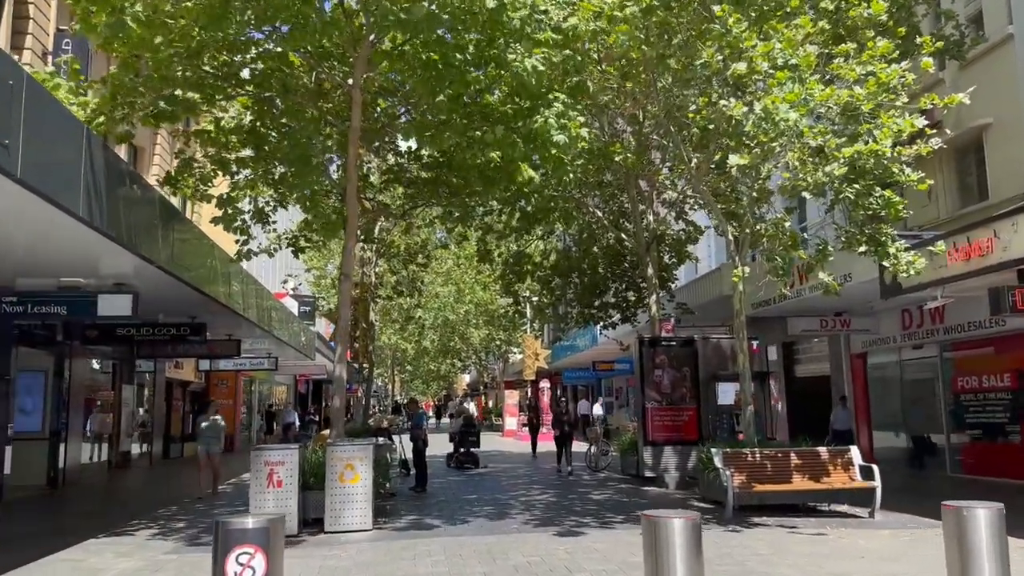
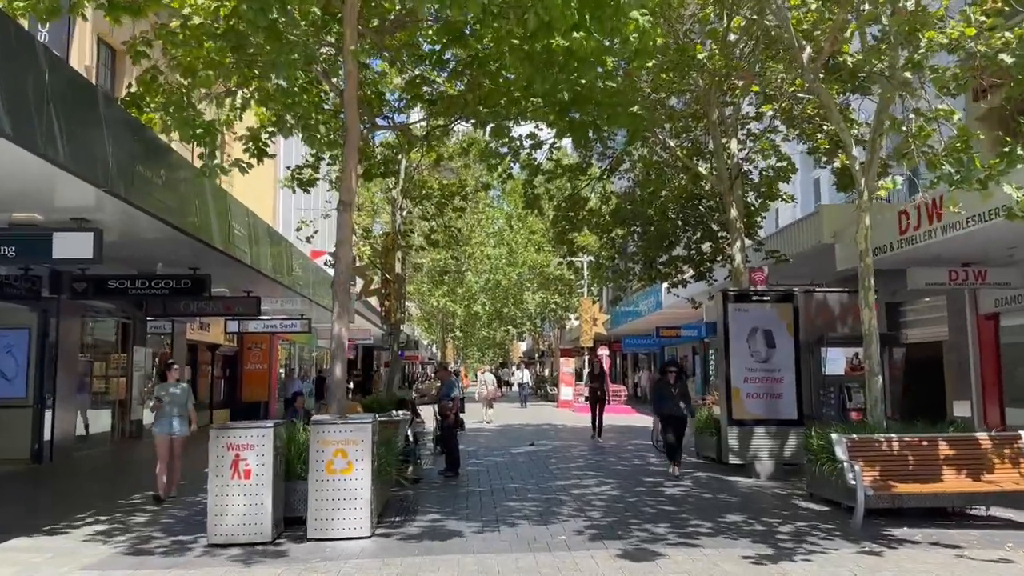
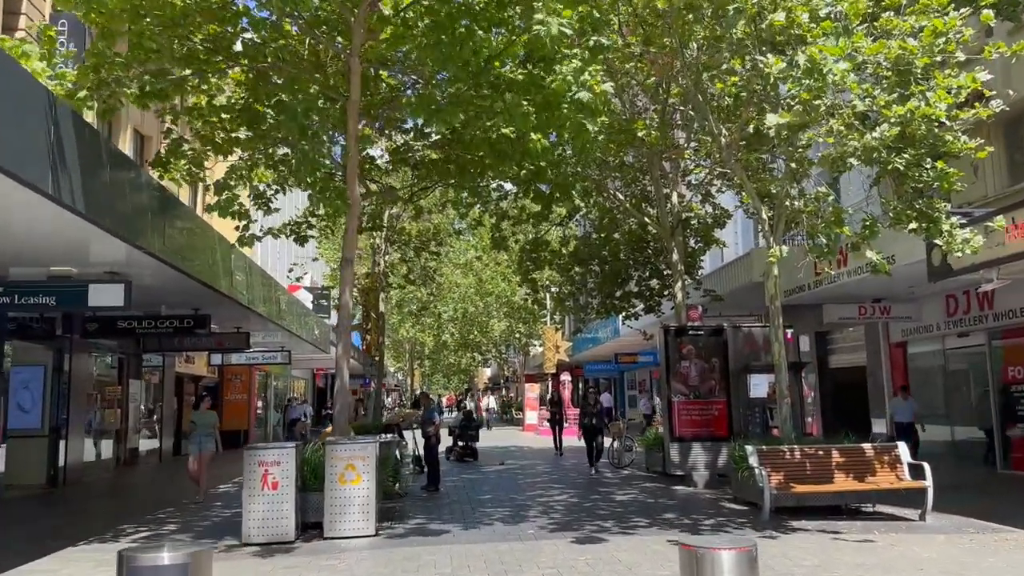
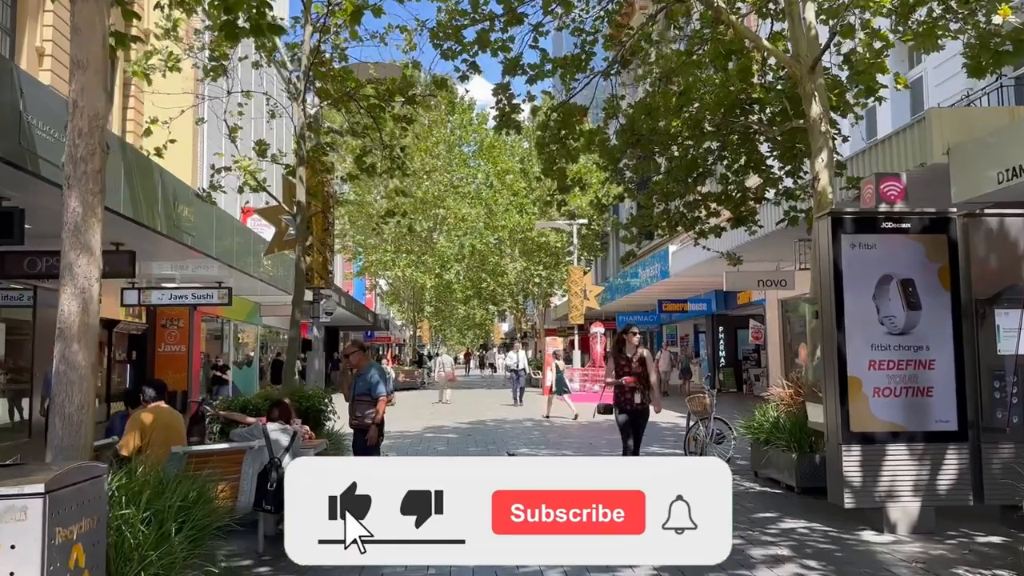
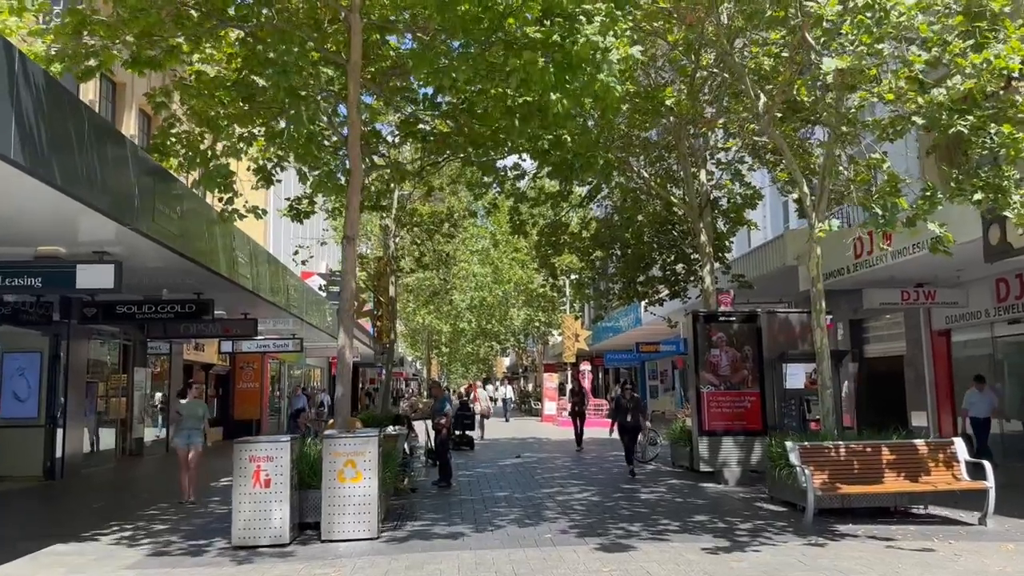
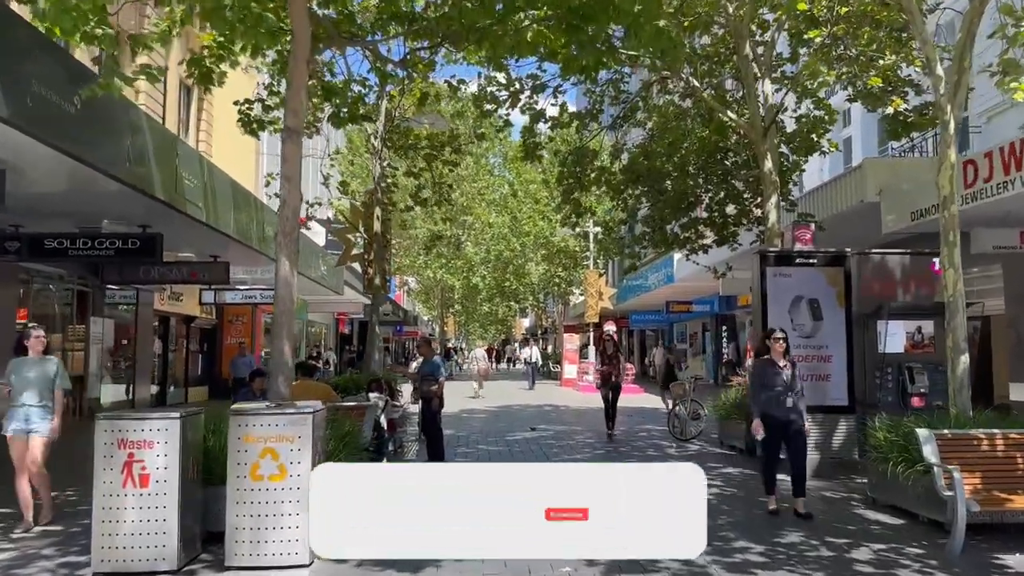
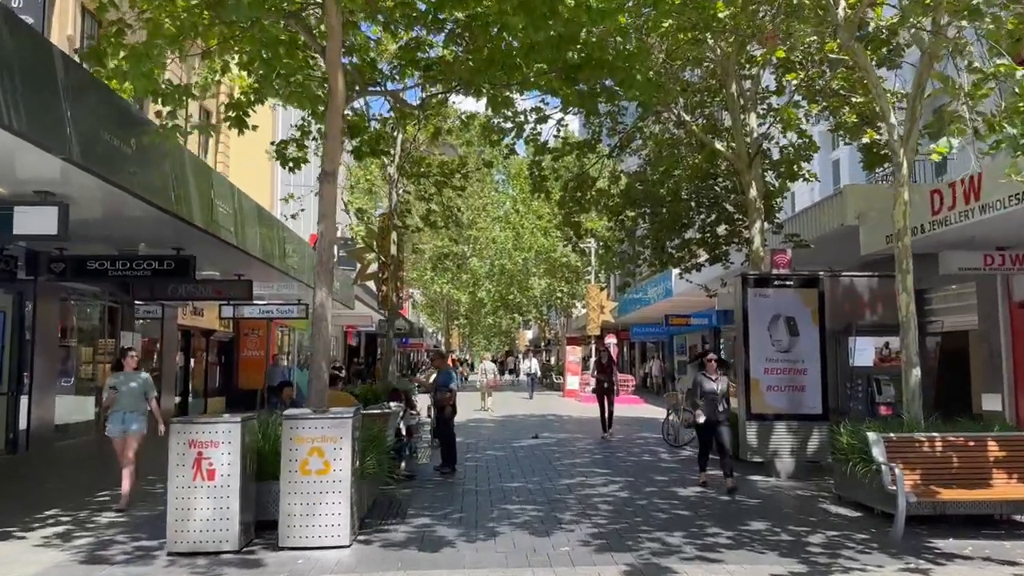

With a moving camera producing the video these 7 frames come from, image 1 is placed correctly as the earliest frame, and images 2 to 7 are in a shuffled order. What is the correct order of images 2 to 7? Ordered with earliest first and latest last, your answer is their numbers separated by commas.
3, 5, 2, 7, 6, 4
